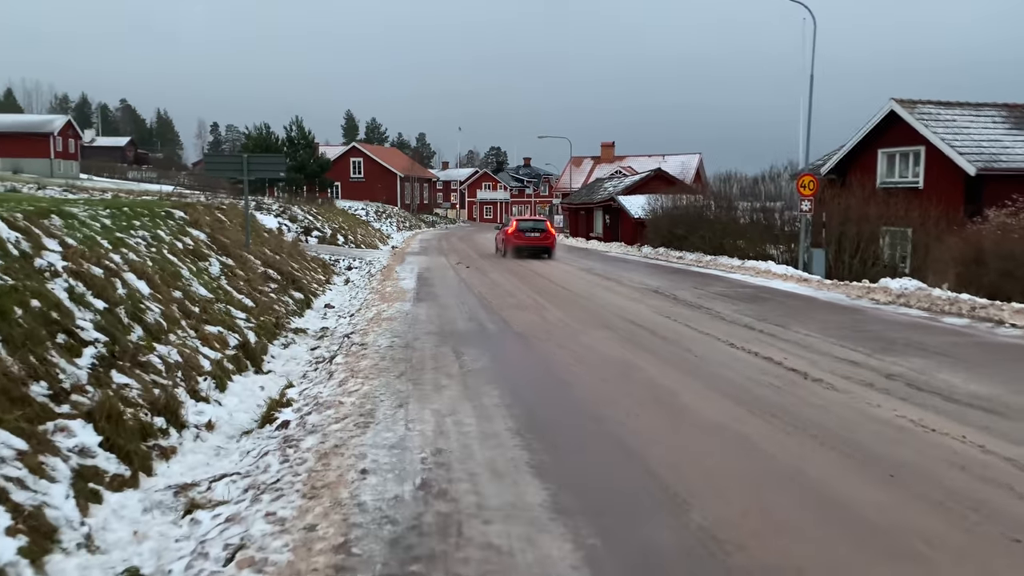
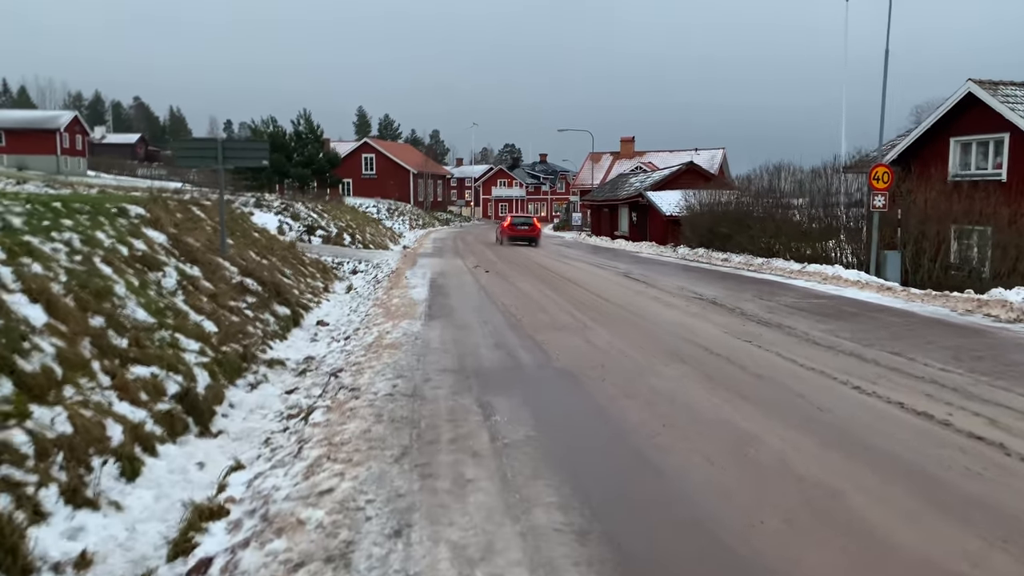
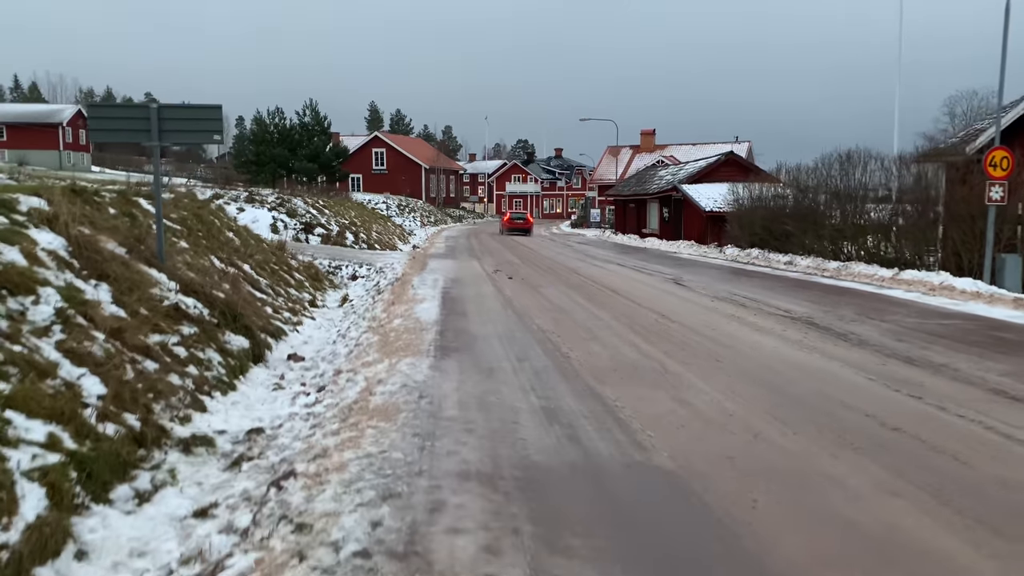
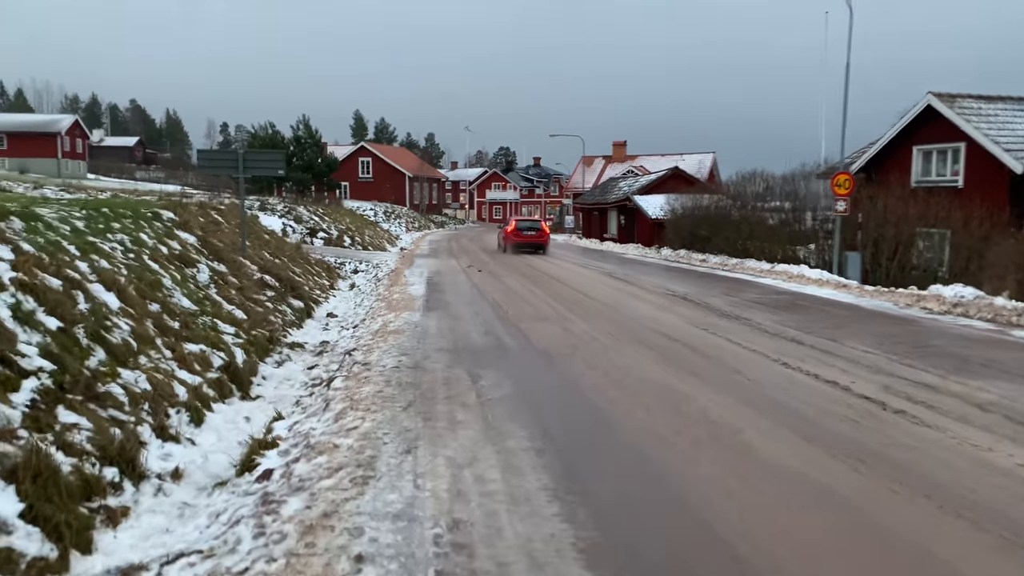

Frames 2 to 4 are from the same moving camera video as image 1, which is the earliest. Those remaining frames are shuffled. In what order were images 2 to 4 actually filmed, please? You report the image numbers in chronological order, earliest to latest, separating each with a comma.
4, 2, 3
